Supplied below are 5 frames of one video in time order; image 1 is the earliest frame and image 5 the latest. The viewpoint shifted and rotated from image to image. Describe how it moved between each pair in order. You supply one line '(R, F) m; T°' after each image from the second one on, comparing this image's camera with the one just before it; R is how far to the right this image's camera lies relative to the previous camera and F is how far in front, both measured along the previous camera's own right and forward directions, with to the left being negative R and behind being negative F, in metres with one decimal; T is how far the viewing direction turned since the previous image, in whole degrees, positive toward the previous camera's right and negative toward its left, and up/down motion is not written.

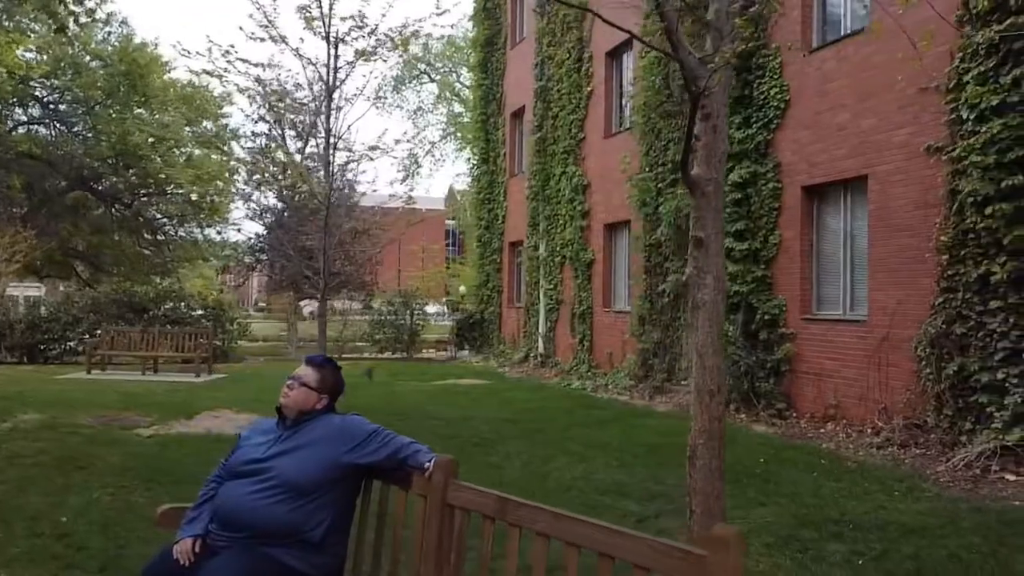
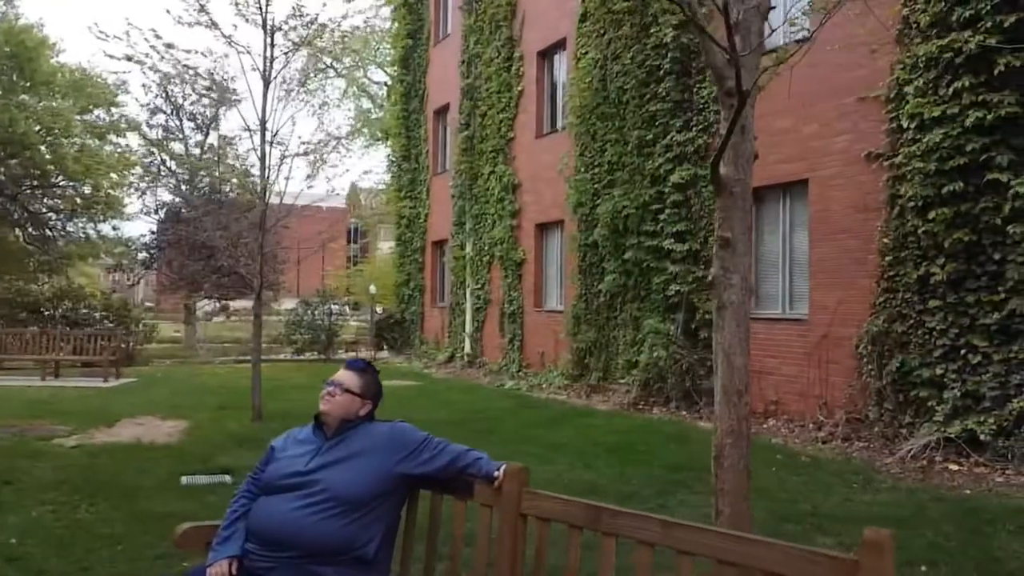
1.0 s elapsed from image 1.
(-0.7, +0.2) m; +7°
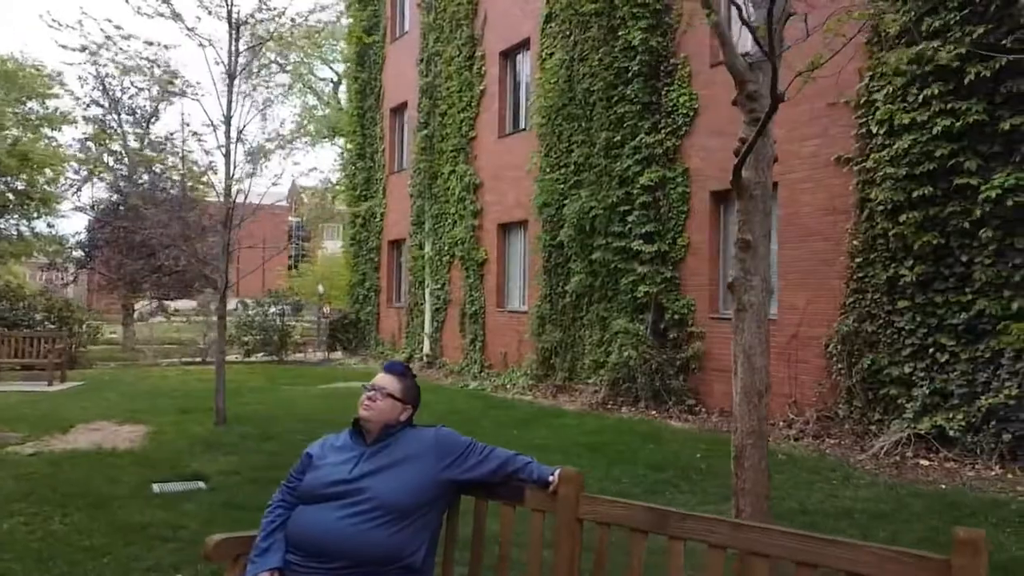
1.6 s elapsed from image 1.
(-0.4, +0.1) m; +4°
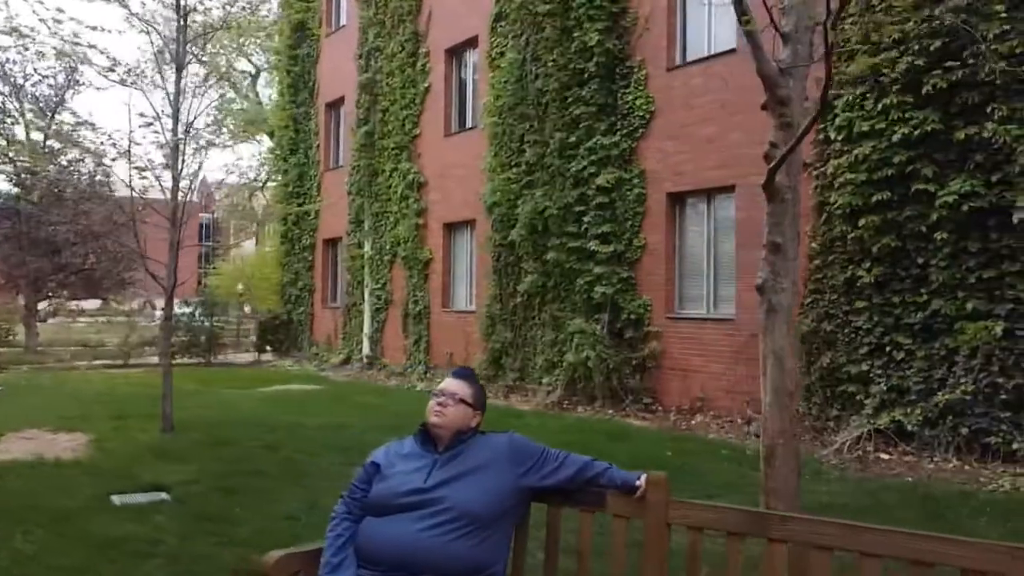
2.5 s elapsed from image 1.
(-0.7, +0.1) m; +6°
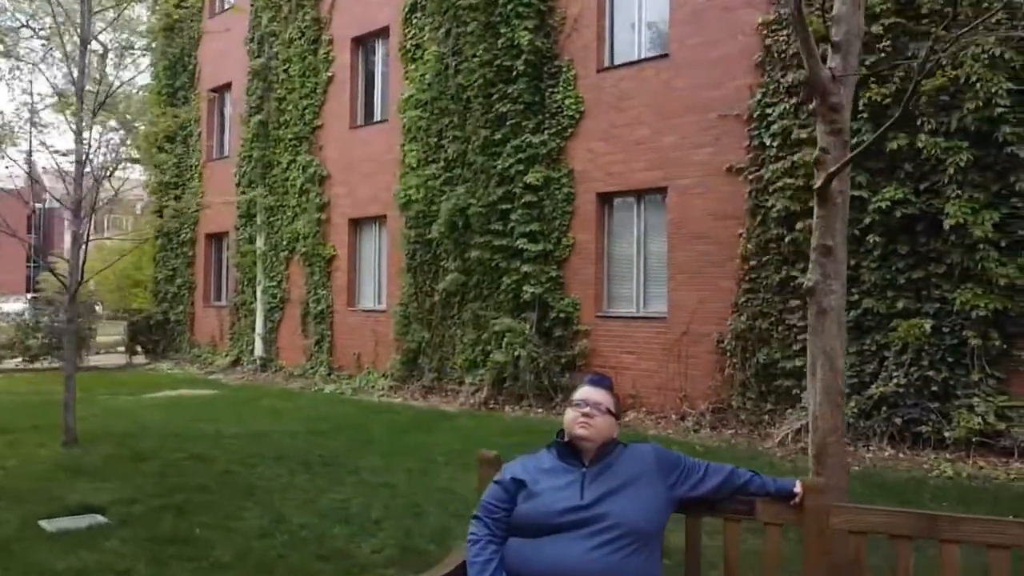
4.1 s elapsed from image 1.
(-1.1, +0.3) m; +10°
